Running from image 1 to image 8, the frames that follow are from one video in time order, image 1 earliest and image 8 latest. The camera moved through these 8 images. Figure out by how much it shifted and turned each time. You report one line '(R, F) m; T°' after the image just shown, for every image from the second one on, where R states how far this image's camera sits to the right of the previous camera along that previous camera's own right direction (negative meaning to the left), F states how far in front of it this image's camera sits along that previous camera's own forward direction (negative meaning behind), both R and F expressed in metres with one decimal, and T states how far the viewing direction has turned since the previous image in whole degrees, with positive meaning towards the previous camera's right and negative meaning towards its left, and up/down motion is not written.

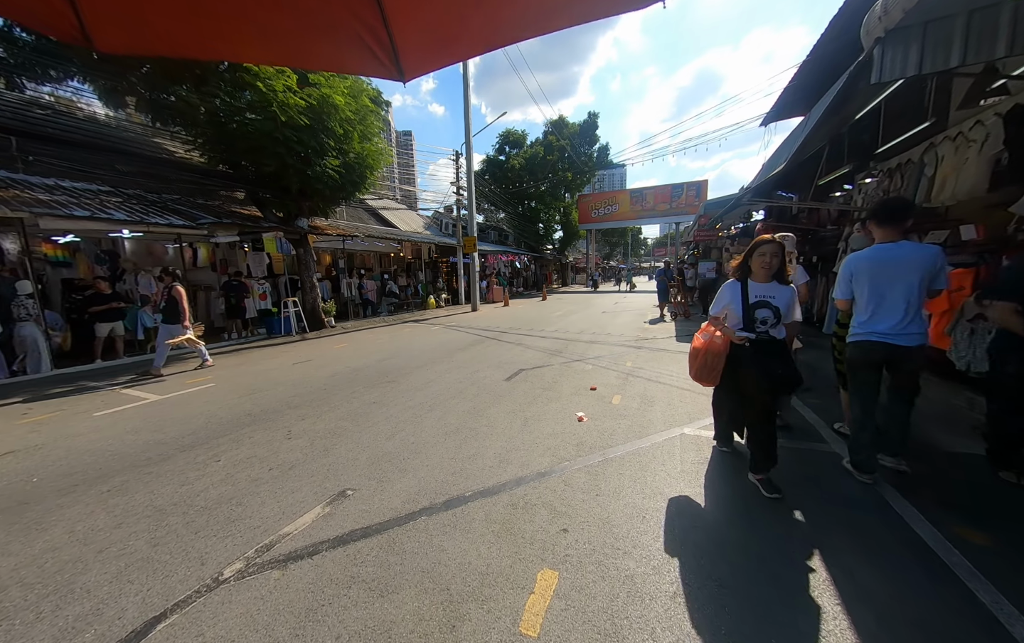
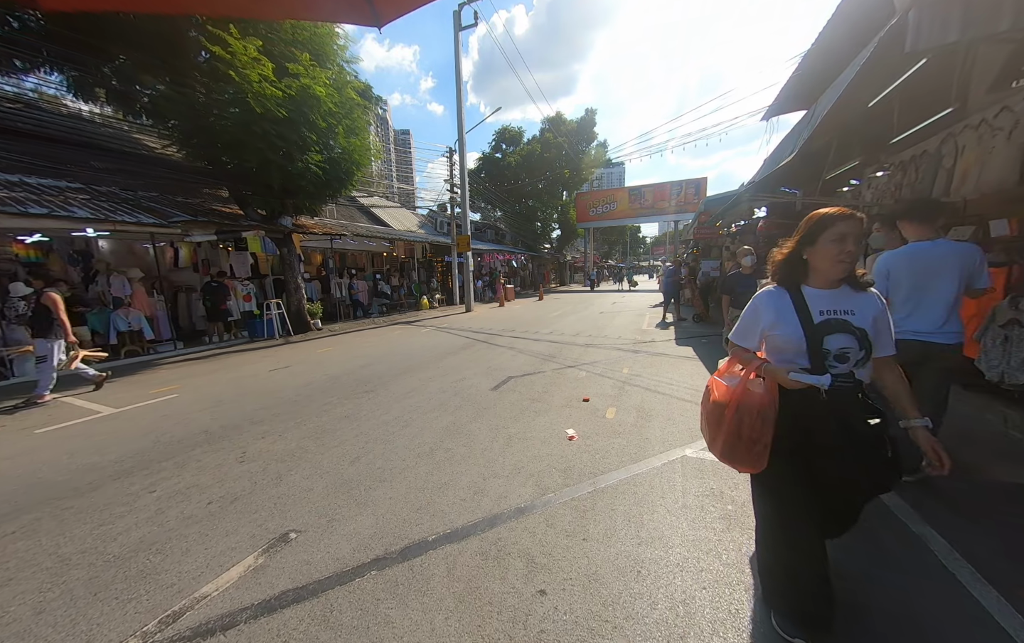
(+0.2, +0.4) m; 0°
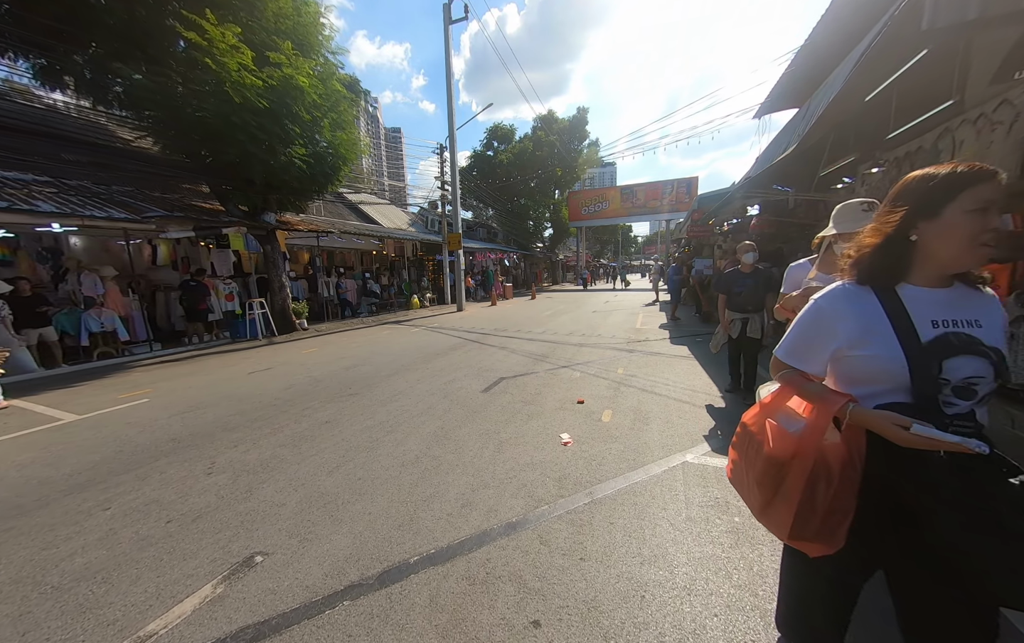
(0.0, +0.2) m; +1°
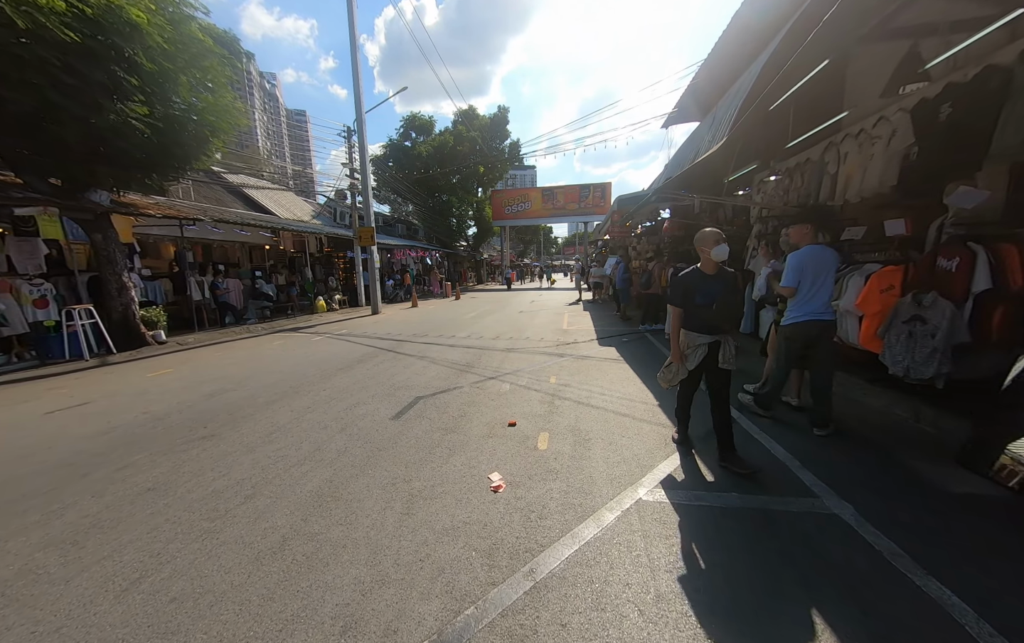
(+0.1, +0.7) m; +12°
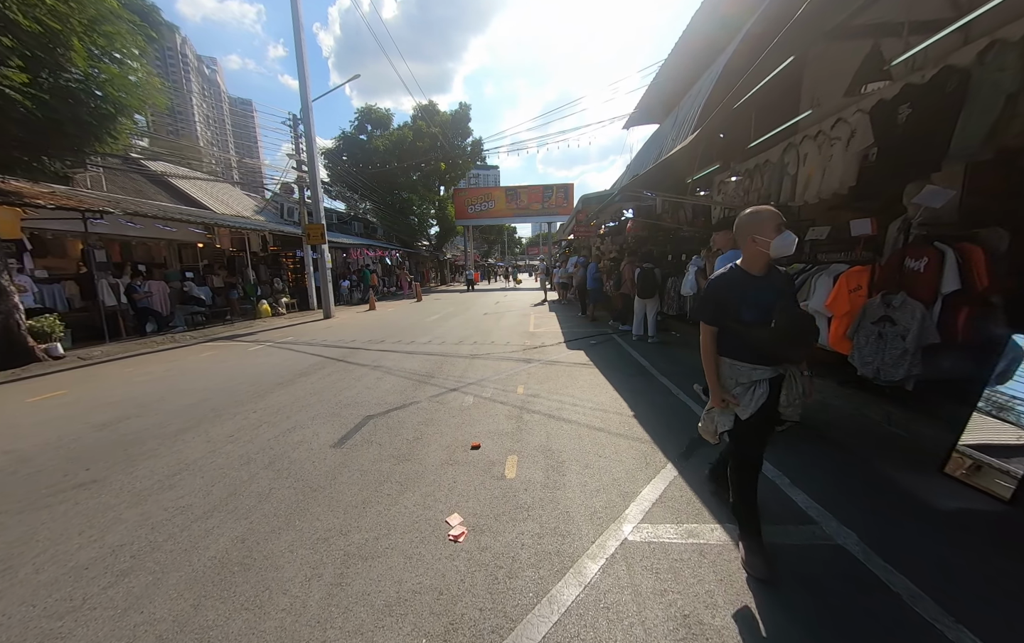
(0.0, +0.4) m; +5°
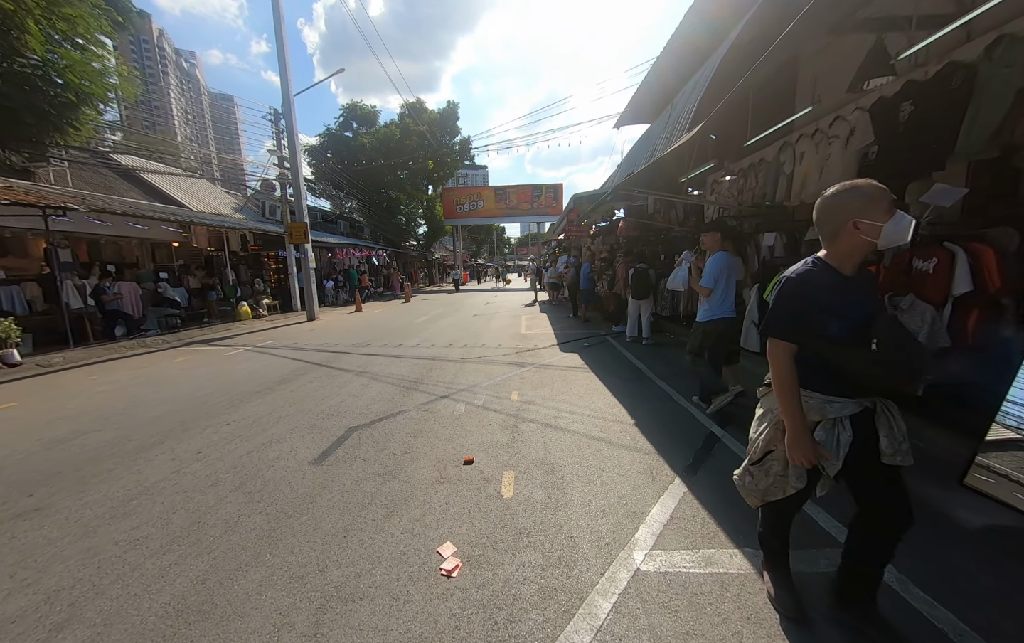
(0.0, +0.2) m; +2°
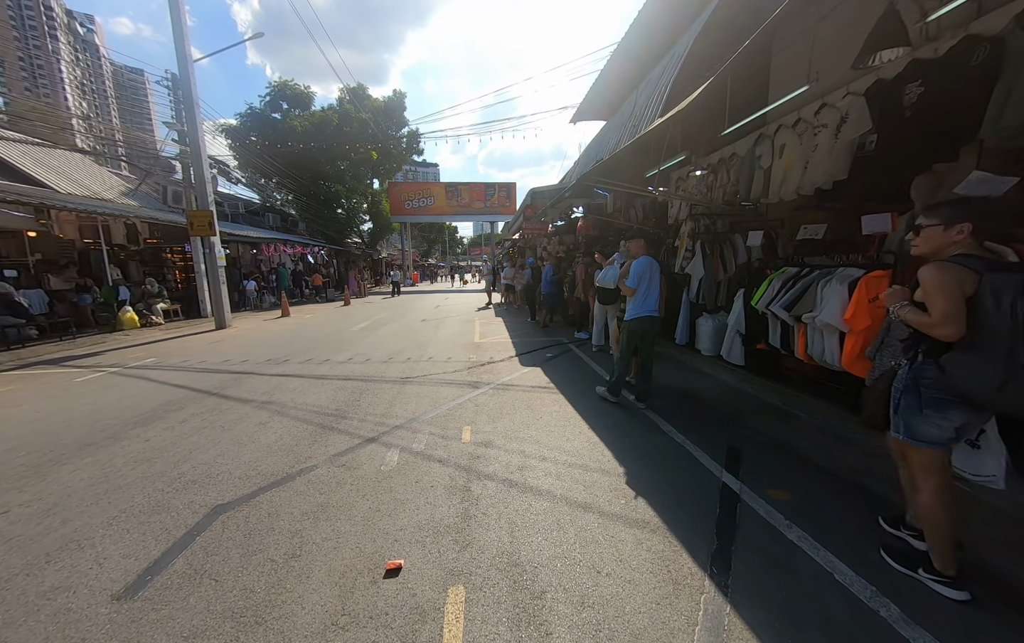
(0.0, +1.0) m; +7°
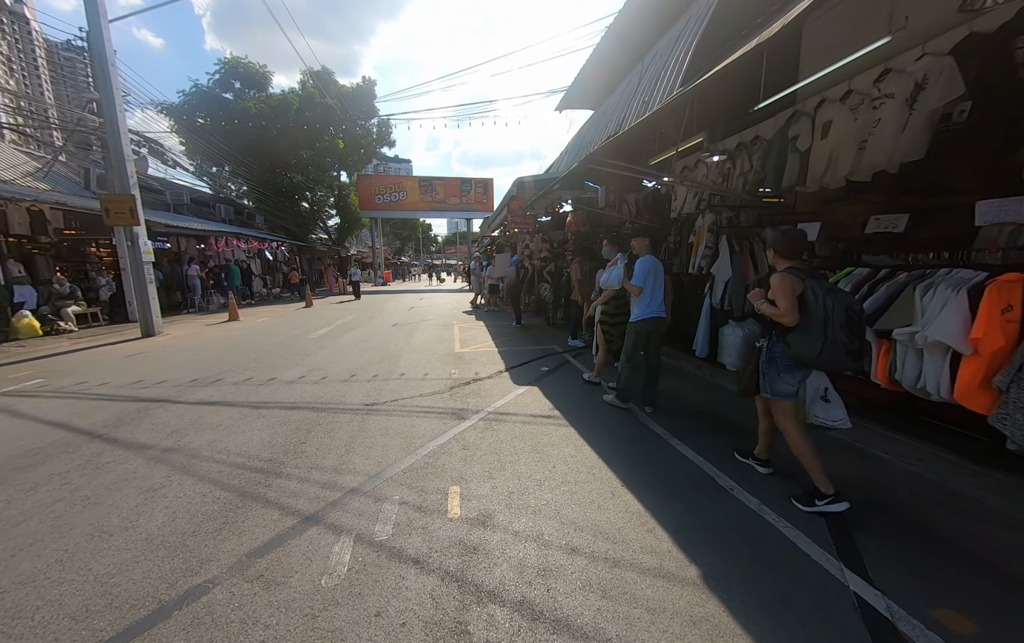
(-0.2, +1.0) m; +4°
